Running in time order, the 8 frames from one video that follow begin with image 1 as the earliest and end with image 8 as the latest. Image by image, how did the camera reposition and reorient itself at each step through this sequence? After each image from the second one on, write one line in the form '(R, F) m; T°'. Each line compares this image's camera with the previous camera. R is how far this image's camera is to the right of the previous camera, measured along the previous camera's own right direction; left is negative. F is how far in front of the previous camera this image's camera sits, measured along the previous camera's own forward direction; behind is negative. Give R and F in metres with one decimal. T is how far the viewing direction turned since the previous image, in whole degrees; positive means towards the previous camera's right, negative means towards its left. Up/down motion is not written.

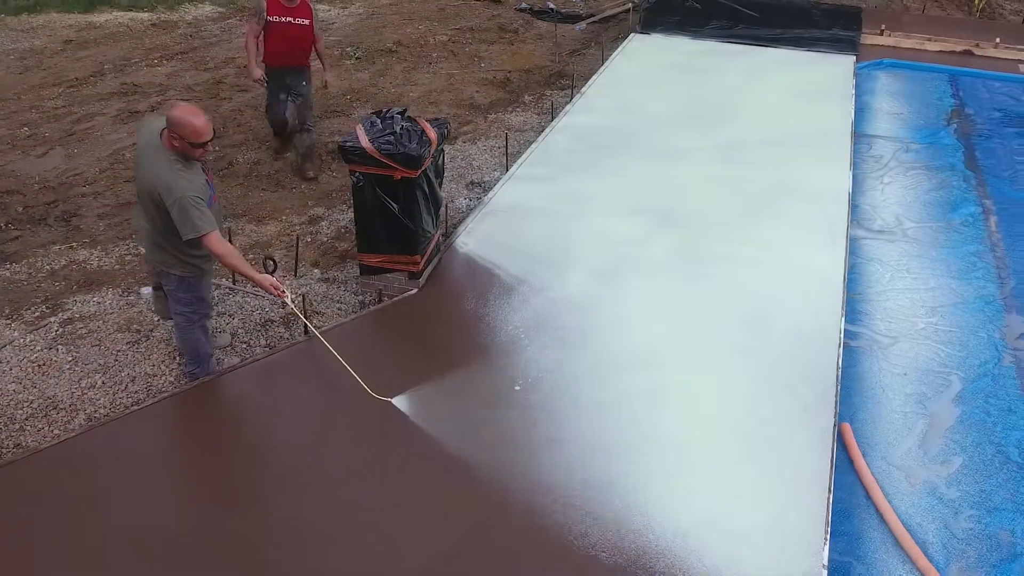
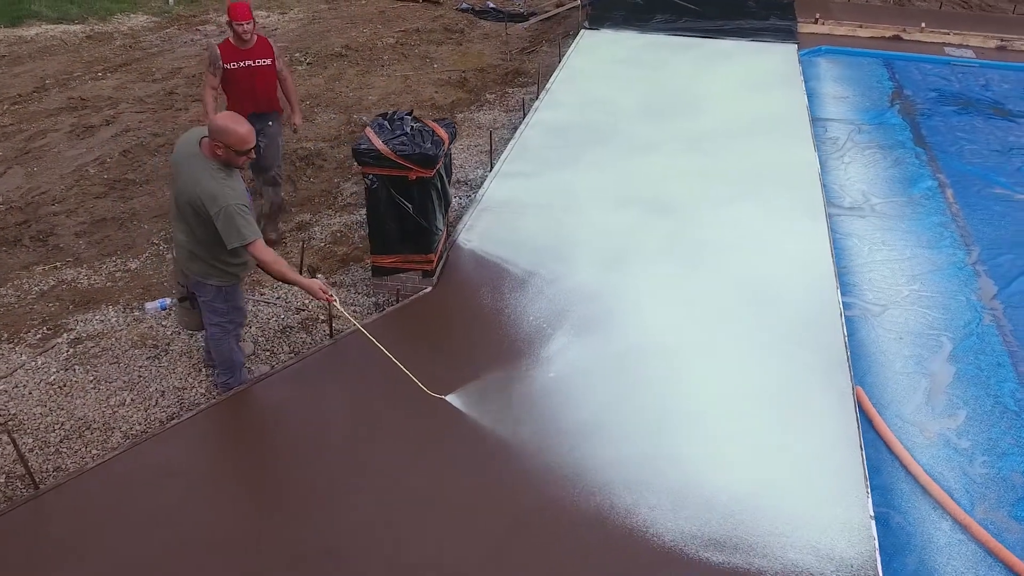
(-0.4, -0.1) m; +6°
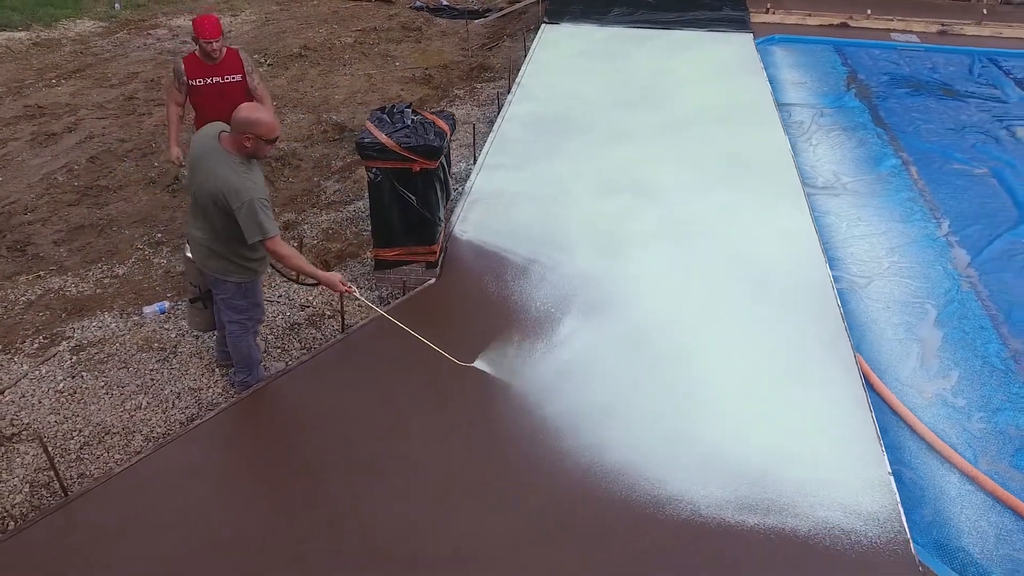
(-0.2, 0.0) m; +4°
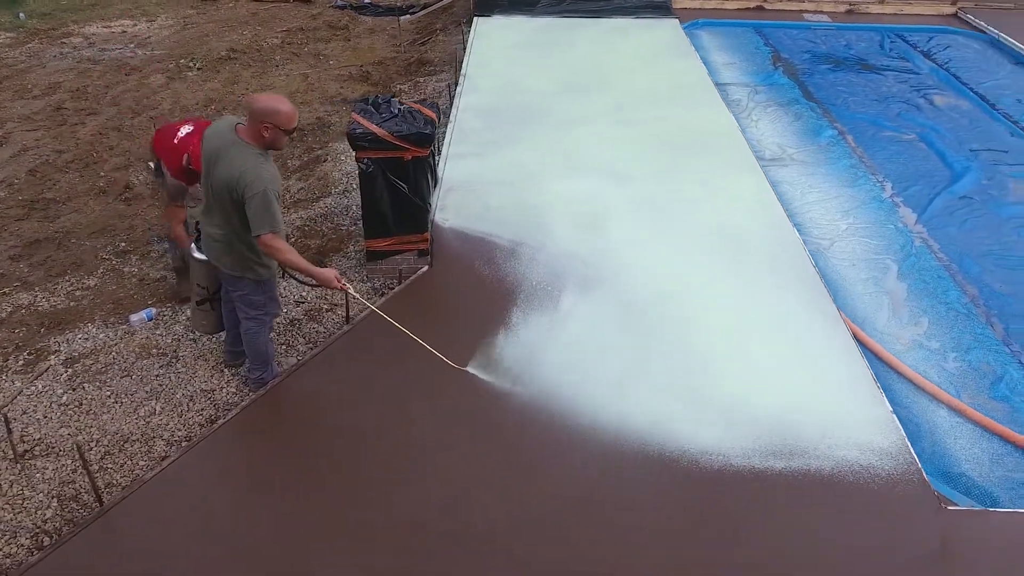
(-0.3, 0.0) m; +6°
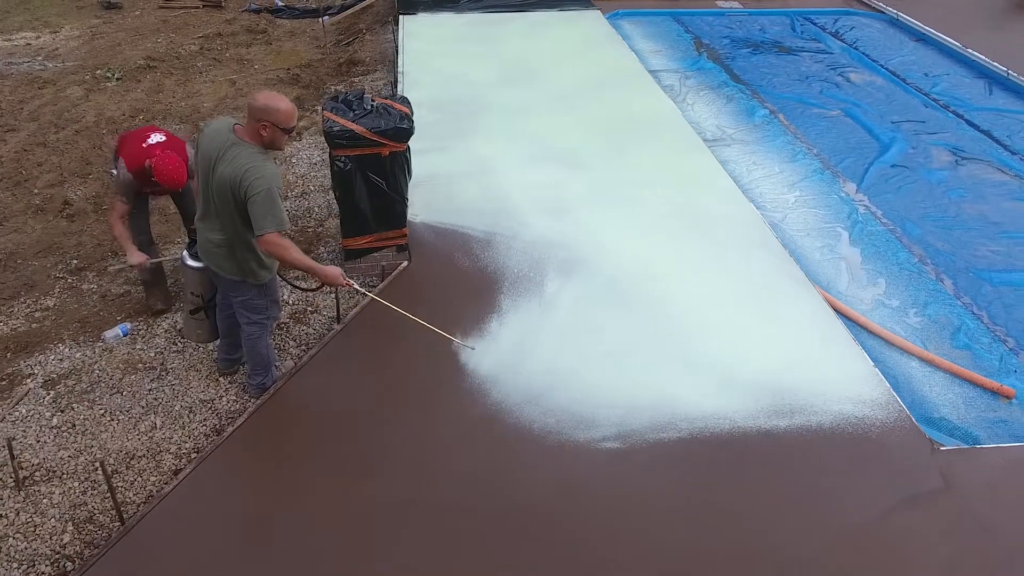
(-0.3, 0.0) m; +6°
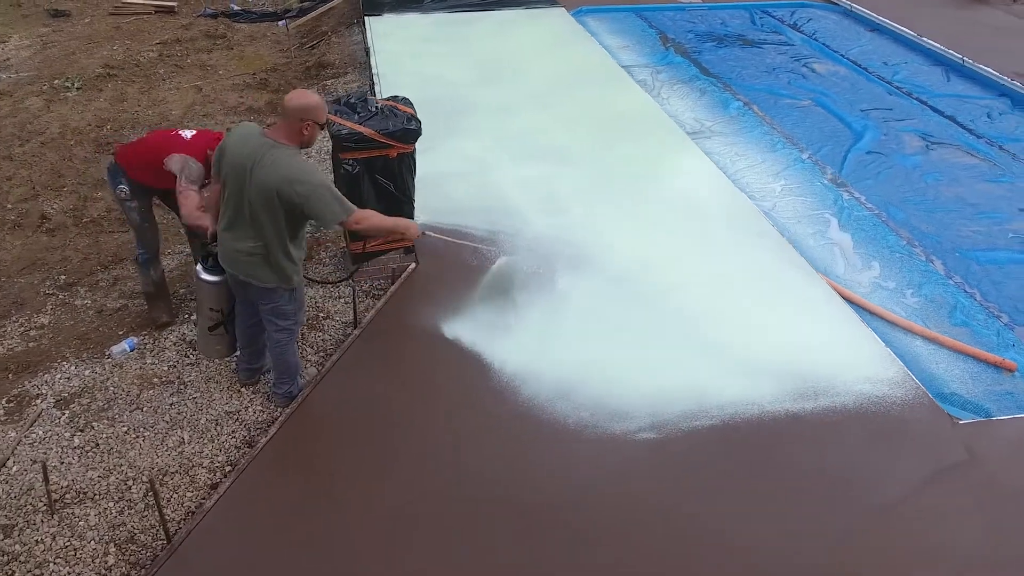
(-0.3, 0.0) m; +4°
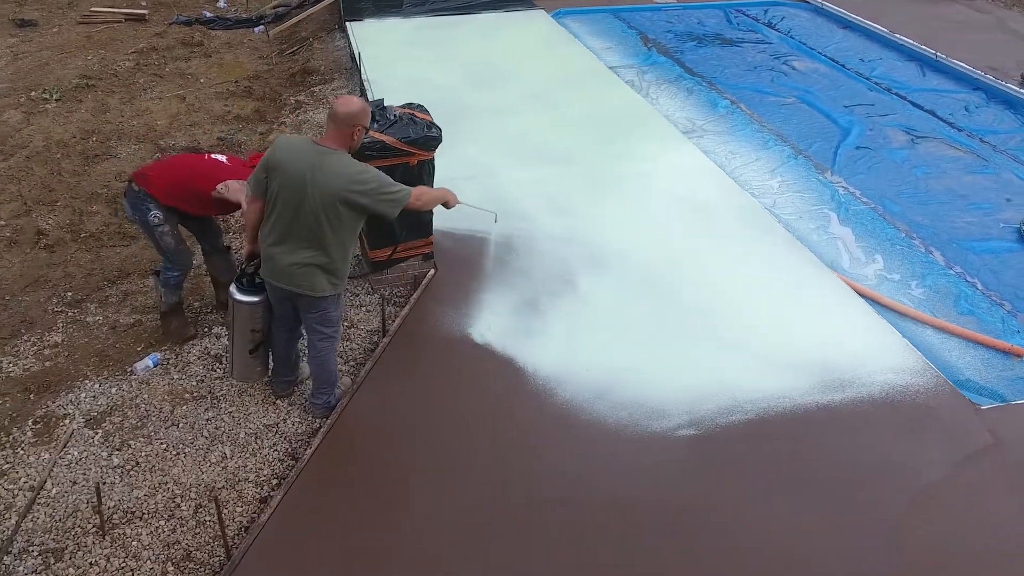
(-0.2, 0.0) m; +3°
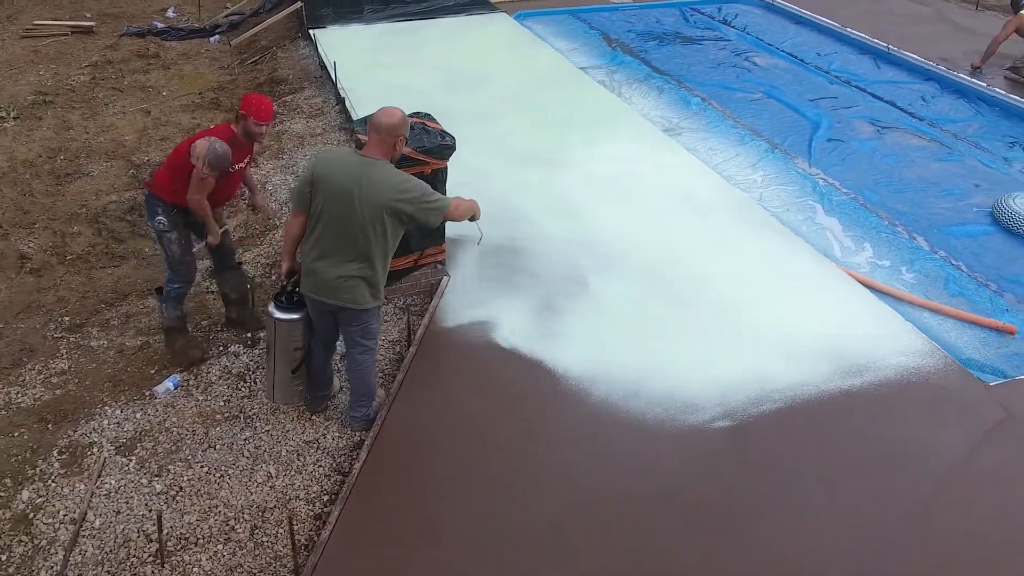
(-0.3, 0.0) m; +4°
